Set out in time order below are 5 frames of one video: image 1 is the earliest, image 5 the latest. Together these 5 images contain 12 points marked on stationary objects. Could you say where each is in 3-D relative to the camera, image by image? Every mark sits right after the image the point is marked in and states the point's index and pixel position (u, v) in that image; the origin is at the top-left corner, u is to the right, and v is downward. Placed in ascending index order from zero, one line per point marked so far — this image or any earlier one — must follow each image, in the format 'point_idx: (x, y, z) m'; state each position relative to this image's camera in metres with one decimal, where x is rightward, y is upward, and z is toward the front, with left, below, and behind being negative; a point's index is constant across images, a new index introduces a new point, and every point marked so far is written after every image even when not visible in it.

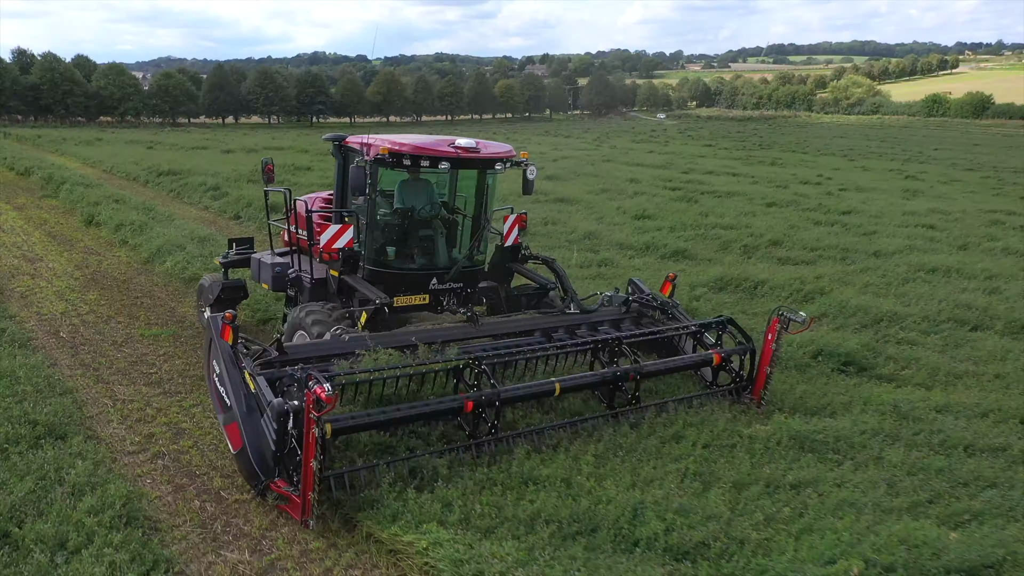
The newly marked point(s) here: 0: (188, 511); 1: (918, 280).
0: (-1.7, -1.2, +4.3) m
1: (+5.6, +0.1, +10.8) m
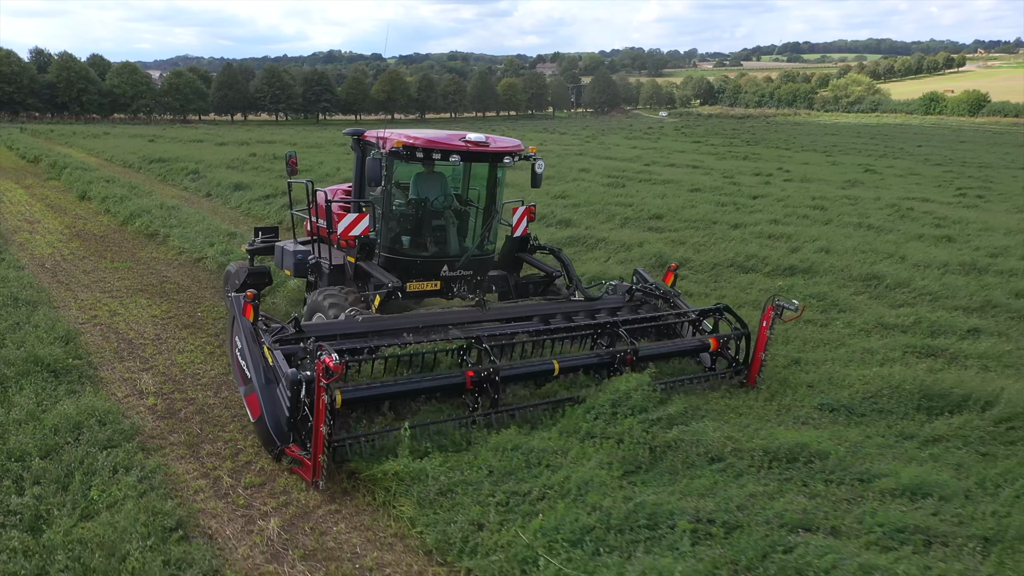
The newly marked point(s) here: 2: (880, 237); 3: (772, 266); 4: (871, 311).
0: (-3.5, -0.5, +7.0) m
1: (+3.9, +0.8, +13.4) m
2: (+7.1, +0.9, +14.9) m
3: (+3.7, +0.3, +11.3) m
4: (+4.0, -0.2, +8.9) m
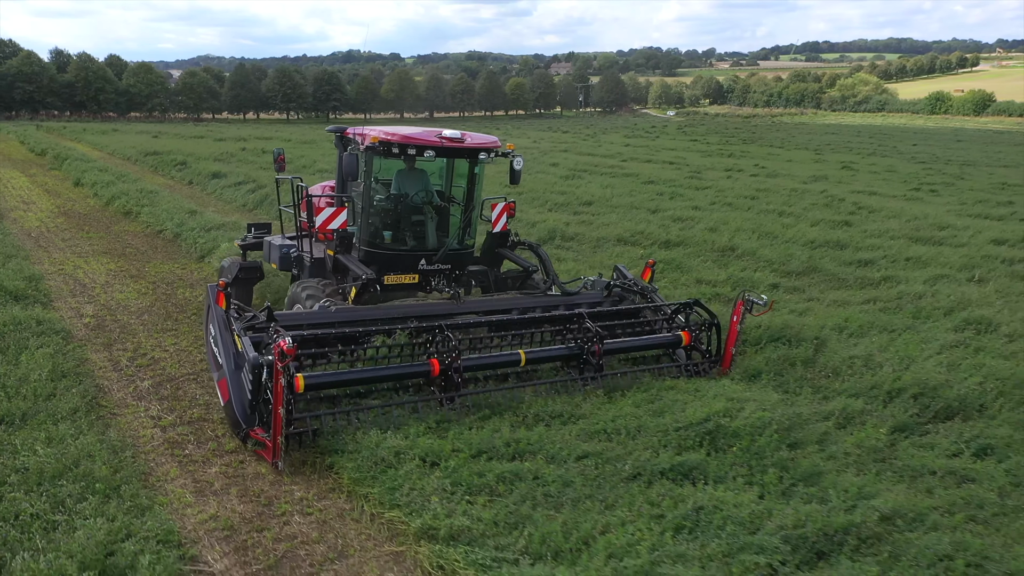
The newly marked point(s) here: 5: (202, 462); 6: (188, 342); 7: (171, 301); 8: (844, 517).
0: (-5.0, 0.0, +9.0) m
1: (+2.6, +1.2, +15.2) m
2: (+5.7, +1.4, +16.7) m
3: (+2.3, +0.8, +13.1) m
4: (+2.5, +0.2, +10.7) m
5: (-1.9, -1.0, +4.8) m
6: (-3.0, -0.5, +7.4) m
7: (-3.7, -0.1, +8.8) m
8: (+1.6, -1.1, +3.9) m
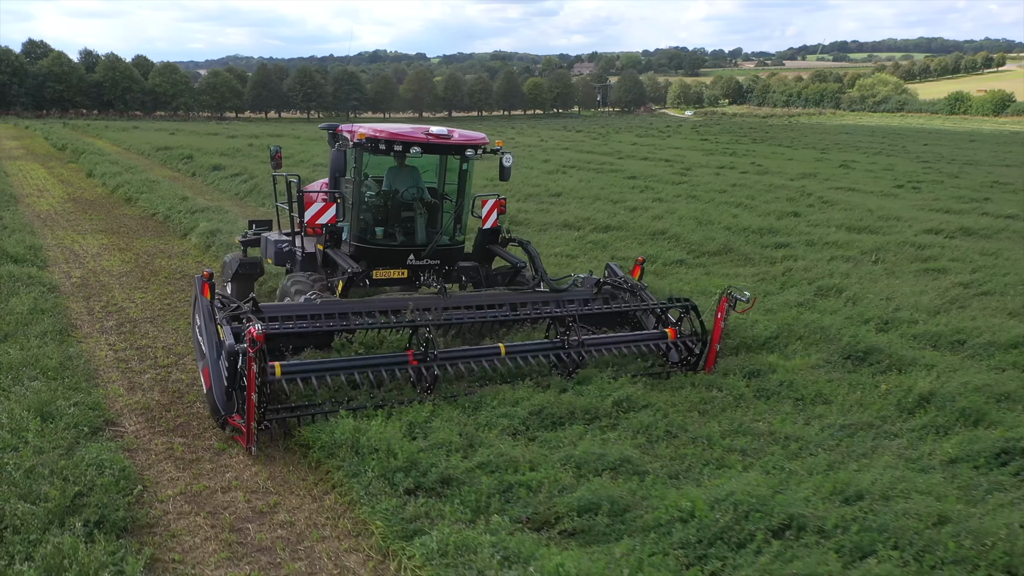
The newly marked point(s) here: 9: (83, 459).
0: (-5.9, +0.4, +10.6) m
1: (+1.8, +1.6, +16.6) m
2: (+5.0, +1.7, +17.9) m
3: (+1.5, +1.1, +14.5) m
4: (+1.6, +0.6, +12.1) m
5: (-2.9, -0.6, +6.3) m
6: (-4.0, -0.1, +8.9) m
7: (-4.7, +0.3, +10.3) m
8: (+0.5, -0.7, +5.3) m
9: (-2.3, -0.9, +4.2) m
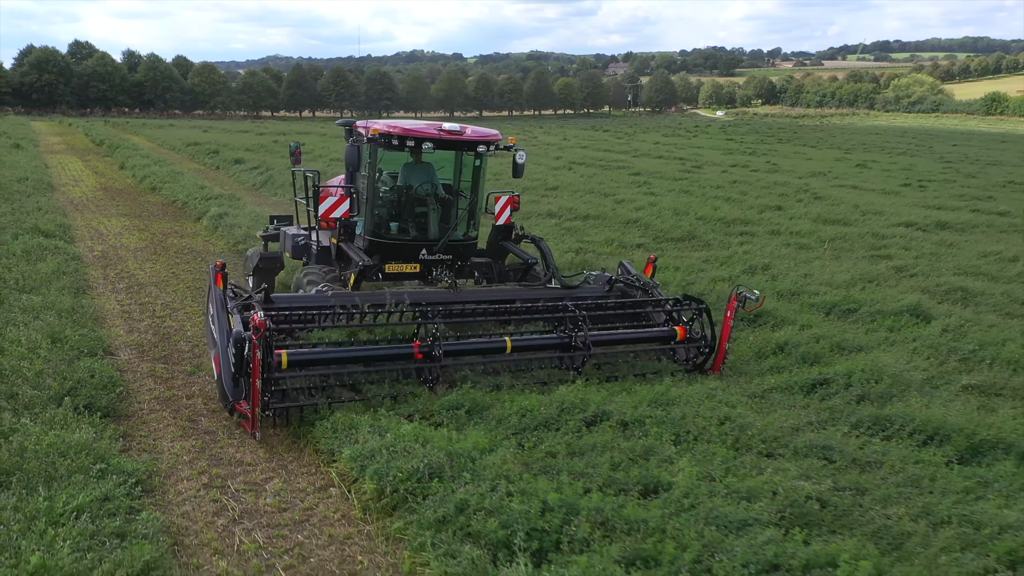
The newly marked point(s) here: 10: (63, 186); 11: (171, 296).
0: (-6.4, +0.8, +12.1) m
1: (+1.7, +1.9, +17.7) m
2: (+4.9, +1.9, +18.9) m
3: (+1.2, +1.4, +15.6) m
4: (+1.3, +0.9, +13.2) m
5: (-3.5, -0.3, +7.6) m
6: (-4.5, +0.3, +10.3) m
7: (-5.1, +0.6, +11.7) m
8: (-0.2, -0.4, +6.4) m
9: (-3.0, -0.5, +5.5) m
10: (-9.9, +2.2, +17.6) m
11: (-3.7, -0.1, +8.6) m
